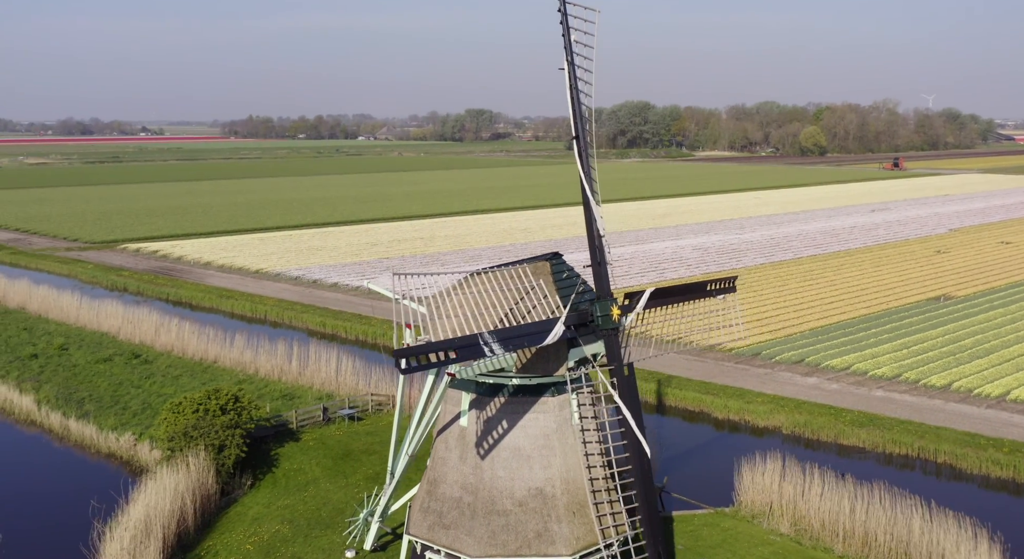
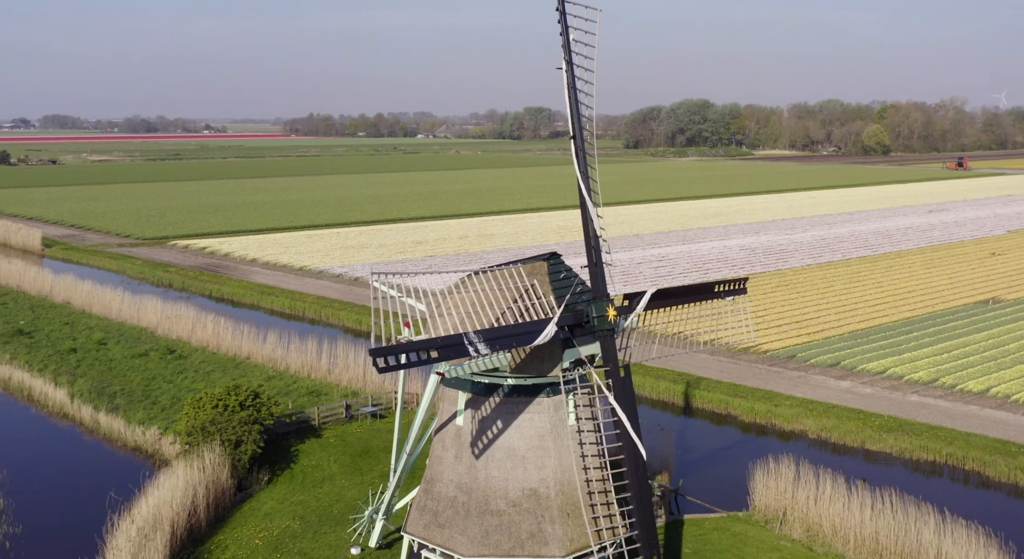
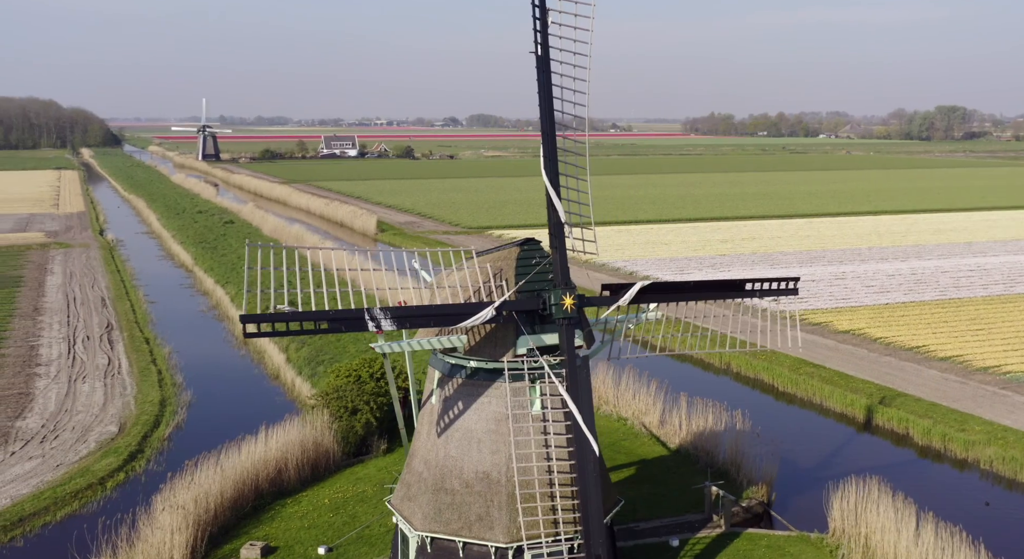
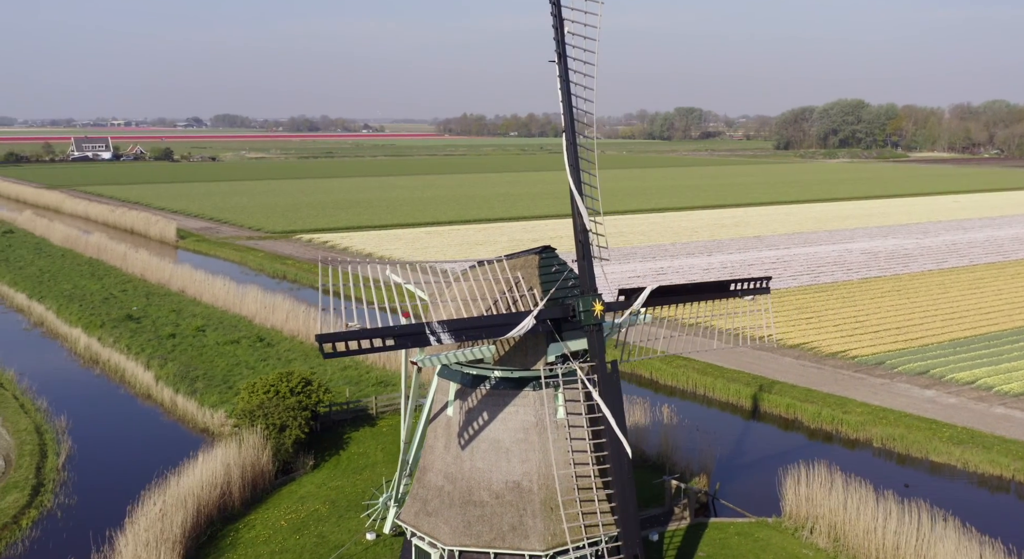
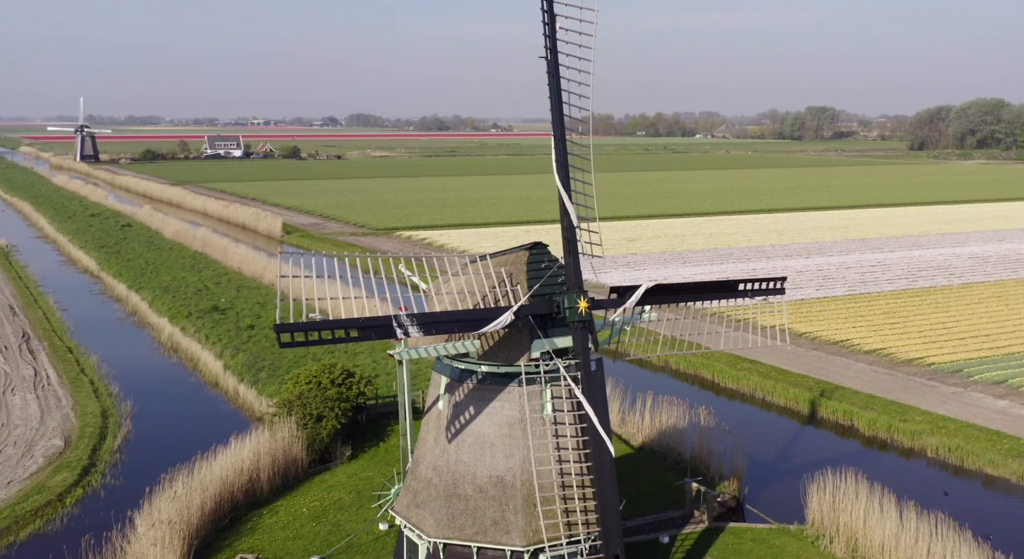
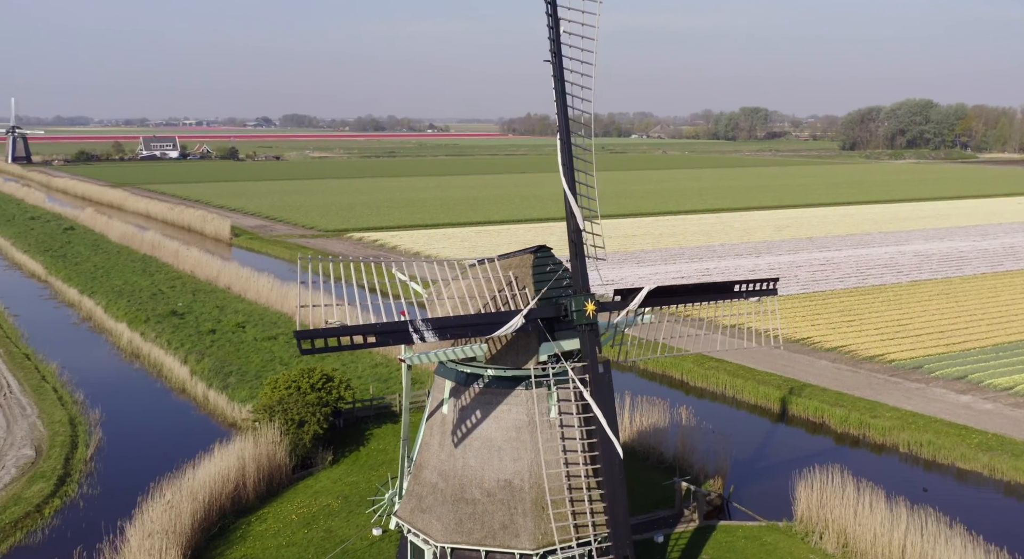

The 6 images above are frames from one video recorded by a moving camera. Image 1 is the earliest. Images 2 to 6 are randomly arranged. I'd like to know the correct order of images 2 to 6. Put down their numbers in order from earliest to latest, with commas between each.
2, 4, 6, 5, 3
